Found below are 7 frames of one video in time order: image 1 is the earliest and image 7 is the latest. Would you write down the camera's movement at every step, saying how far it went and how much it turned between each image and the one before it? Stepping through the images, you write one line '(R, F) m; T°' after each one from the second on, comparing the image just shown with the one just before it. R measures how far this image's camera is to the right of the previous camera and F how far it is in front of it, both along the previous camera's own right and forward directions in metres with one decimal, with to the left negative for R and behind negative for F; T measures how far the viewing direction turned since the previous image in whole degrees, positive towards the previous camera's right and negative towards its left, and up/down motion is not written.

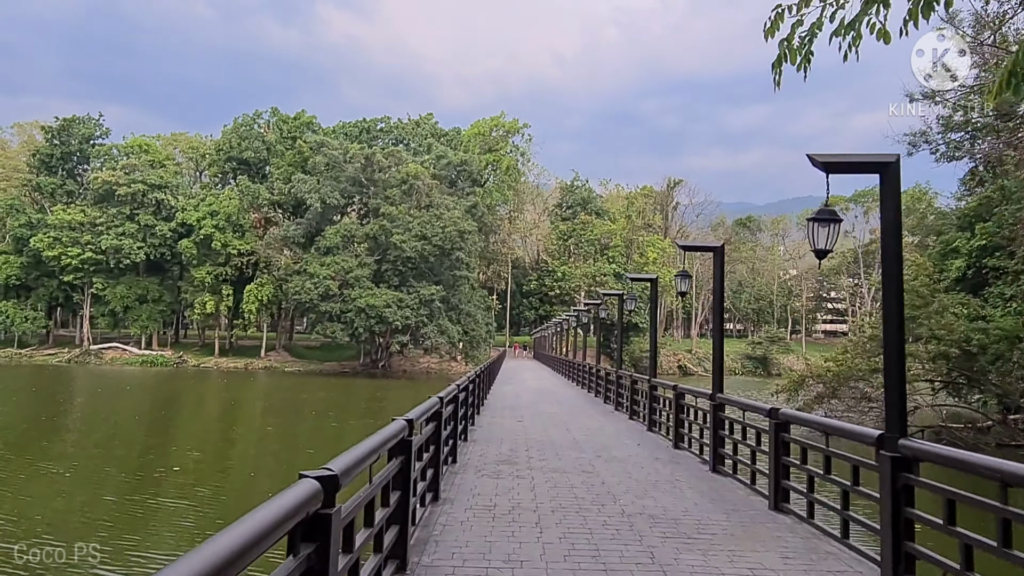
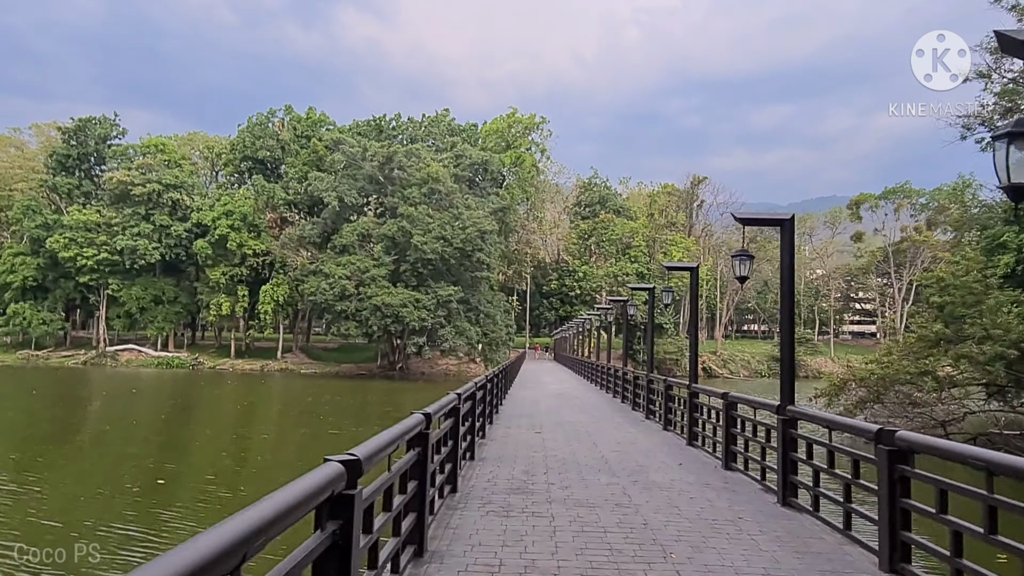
(0.0, +0.8) m; -2°
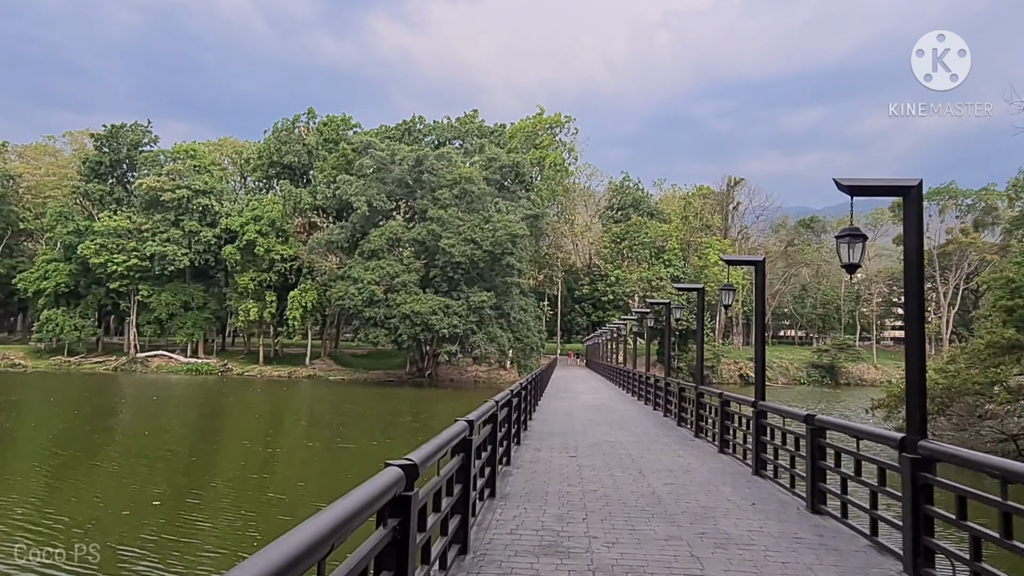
(0.0, +0.8) m; -2°
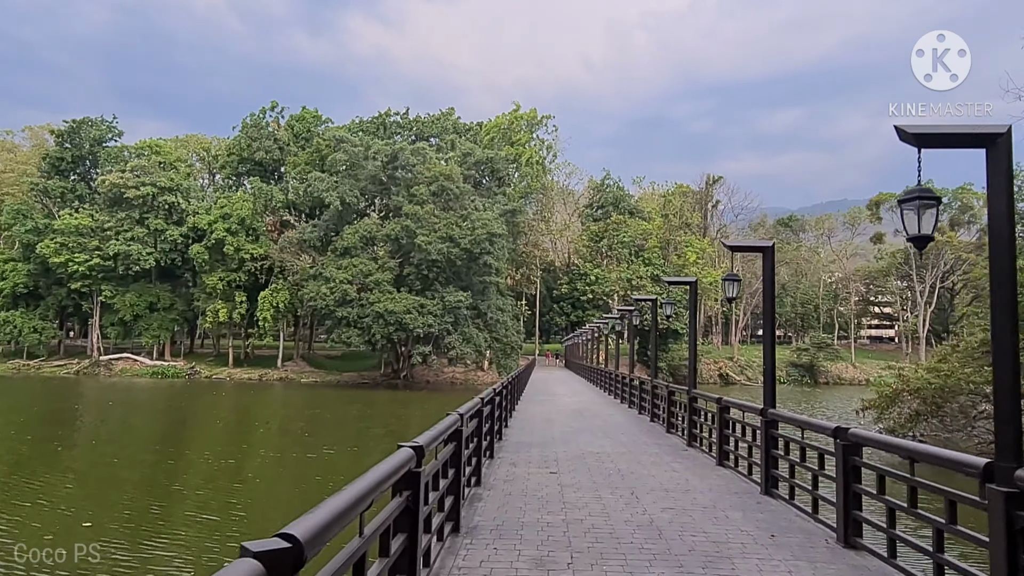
(0.0, +0.6) m; +2°
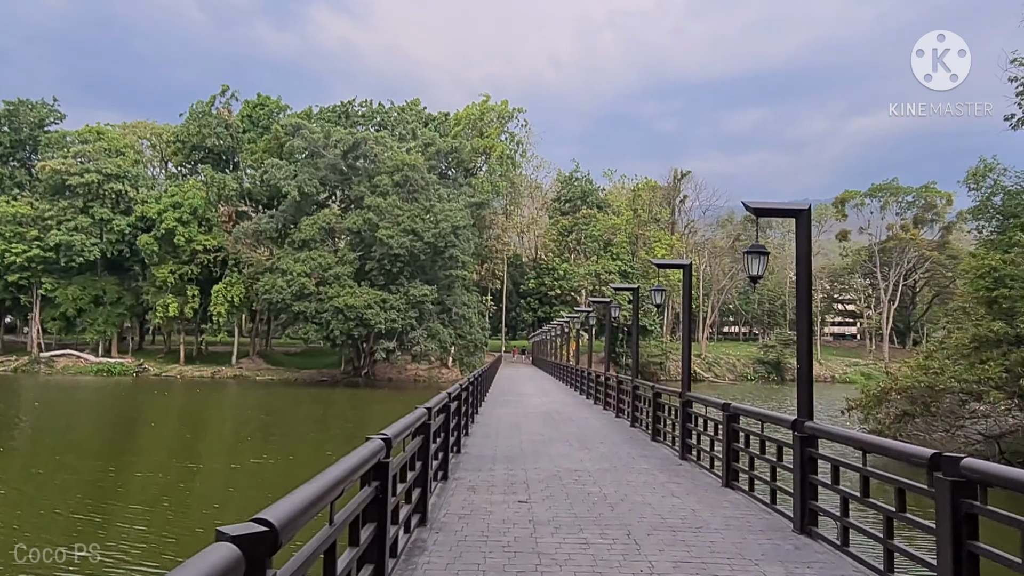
(0.0, +0.9) m; +3°
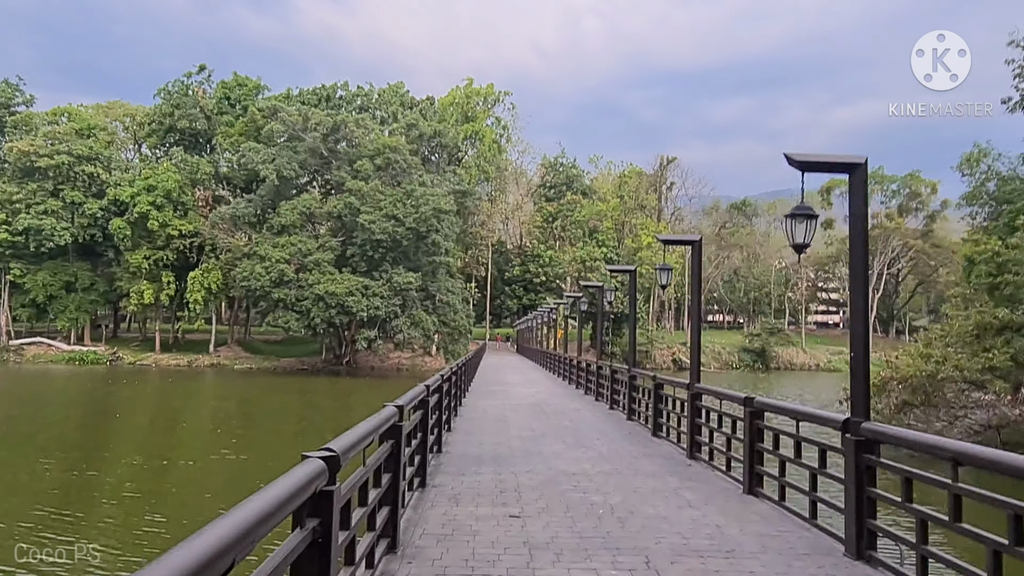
(0.0, +0.5) m; +1°
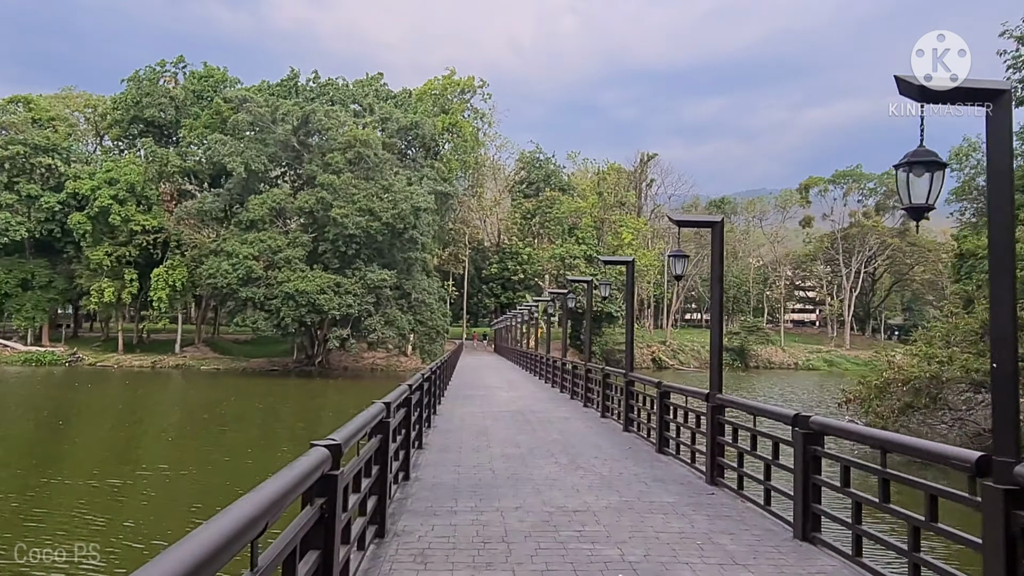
(0.0, +0.7) m; +2°
